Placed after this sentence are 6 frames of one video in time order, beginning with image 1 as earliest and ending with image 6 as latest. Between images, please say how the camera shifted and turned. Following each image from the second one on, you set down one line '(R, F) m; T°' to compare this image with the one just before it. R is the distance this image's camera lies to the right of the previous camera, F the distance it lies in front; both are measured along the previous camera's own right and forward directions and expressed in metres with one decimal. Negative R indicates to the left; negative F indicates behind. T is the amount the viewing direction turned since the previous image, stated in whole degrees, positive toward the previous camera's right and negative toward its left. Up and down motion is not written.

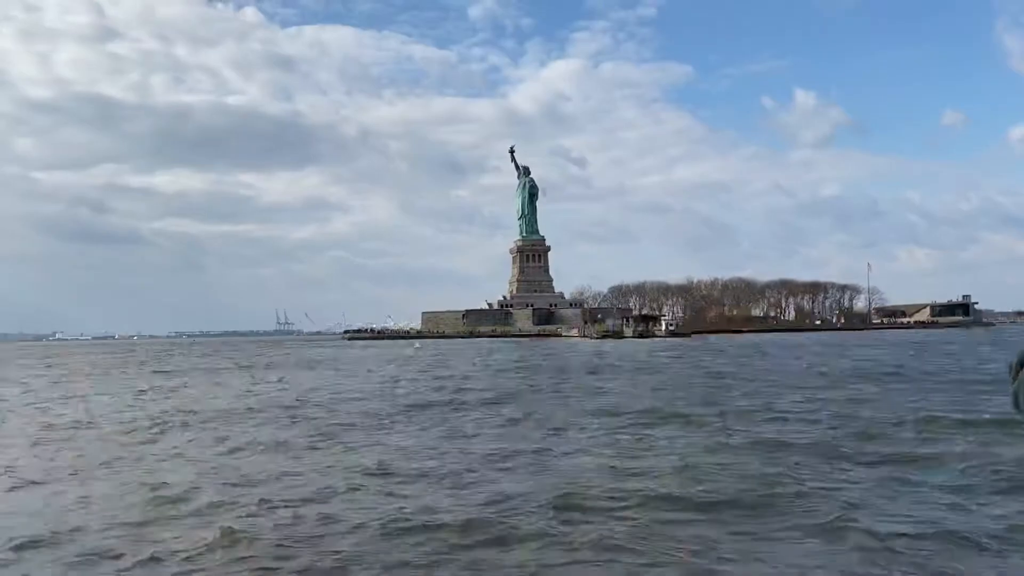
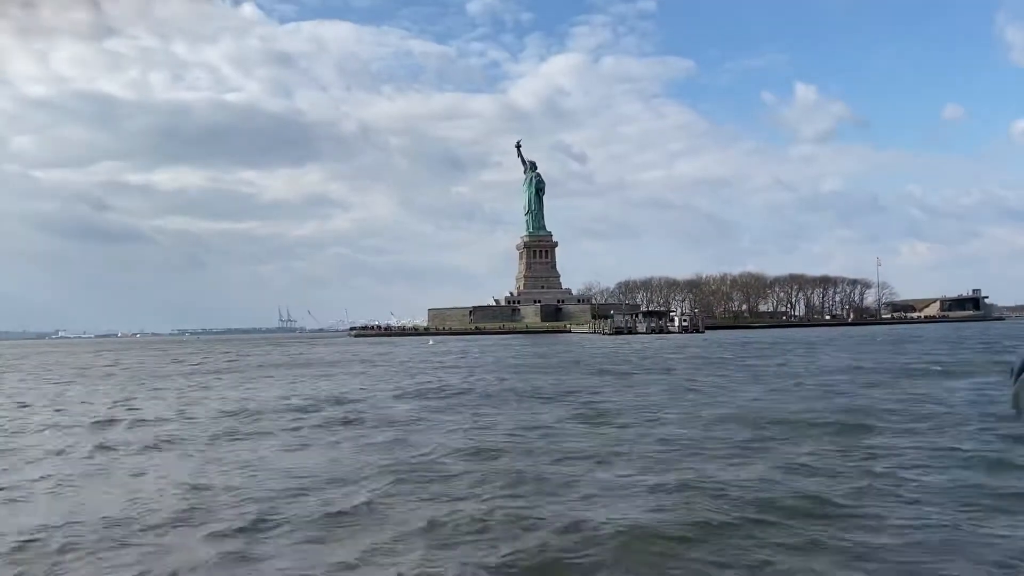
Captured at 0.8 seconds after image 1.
(-0.5, +0.4) m; 0°
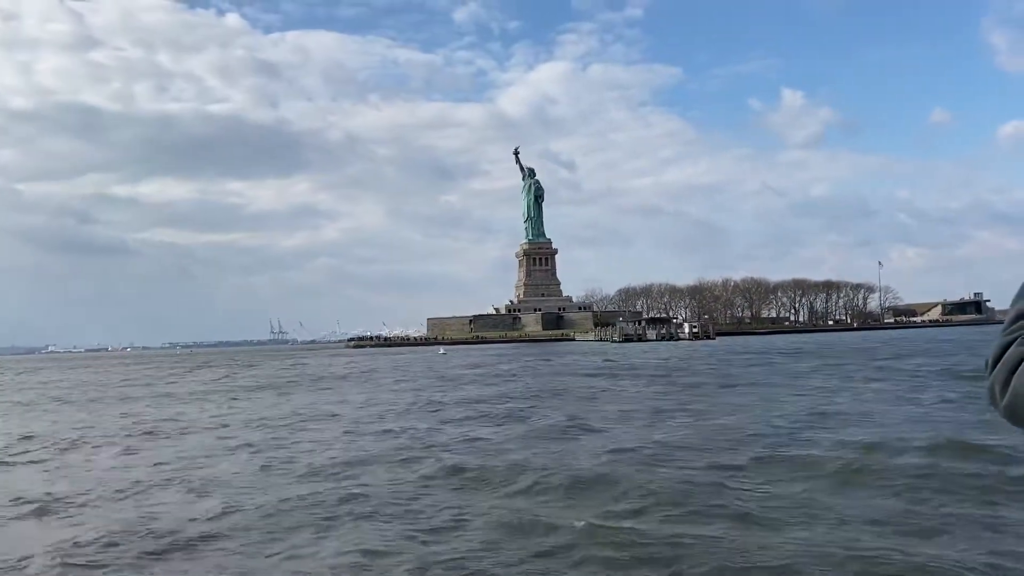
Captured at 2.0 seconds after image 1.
(-0.8, +0.7) m; +1°
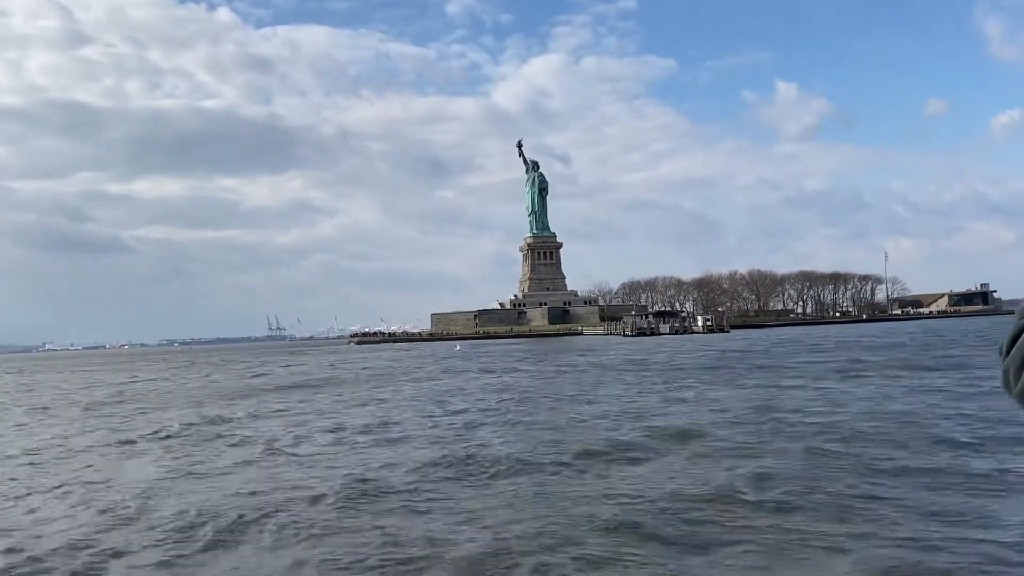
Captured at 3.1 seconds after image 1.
(-0.7, +0.5) m; +1°
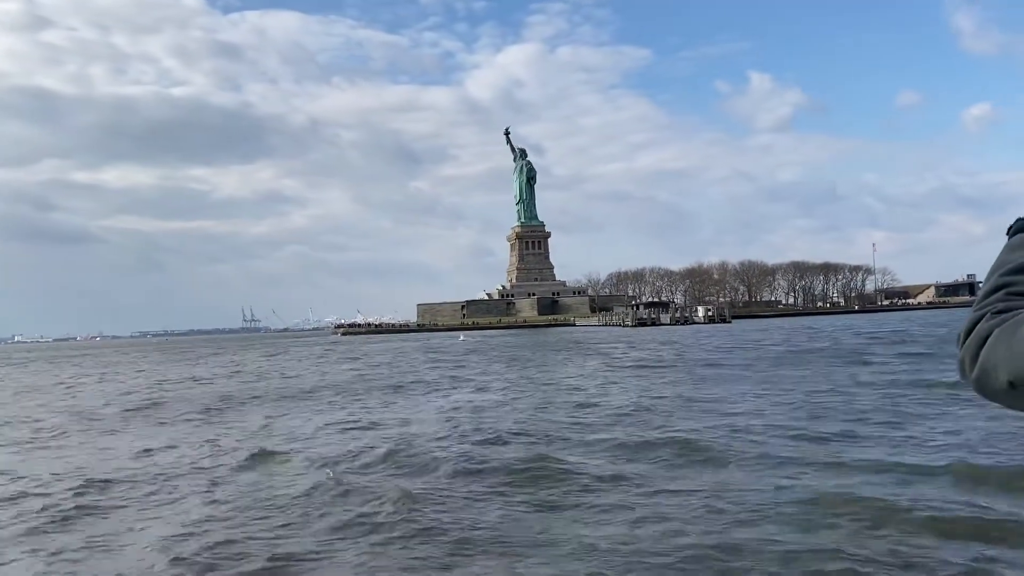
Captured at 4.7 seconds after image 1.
(-1.0, +0.9) m; +2°
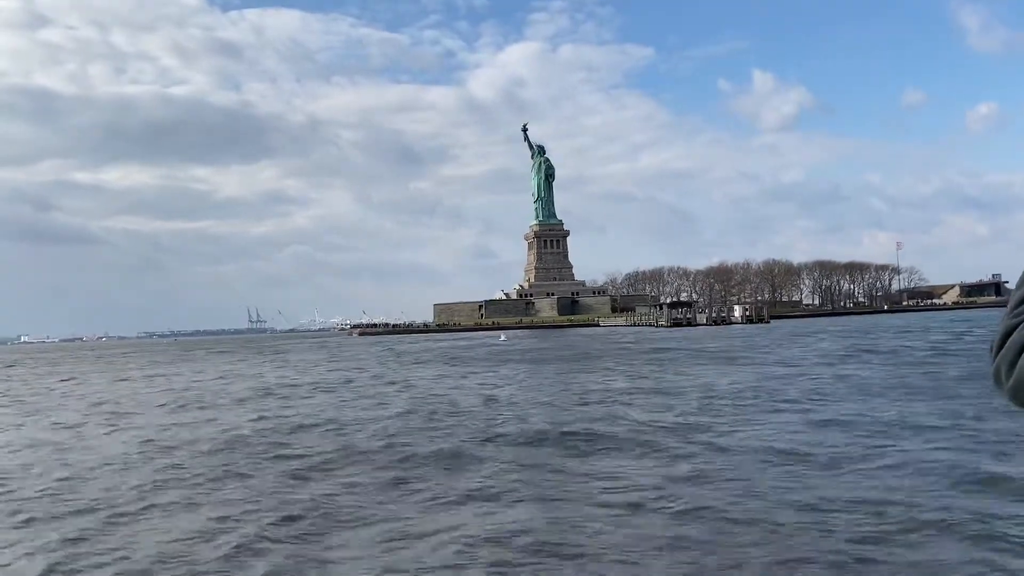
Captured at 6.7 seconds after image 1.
(-1.3, +1.0) m; 0°
